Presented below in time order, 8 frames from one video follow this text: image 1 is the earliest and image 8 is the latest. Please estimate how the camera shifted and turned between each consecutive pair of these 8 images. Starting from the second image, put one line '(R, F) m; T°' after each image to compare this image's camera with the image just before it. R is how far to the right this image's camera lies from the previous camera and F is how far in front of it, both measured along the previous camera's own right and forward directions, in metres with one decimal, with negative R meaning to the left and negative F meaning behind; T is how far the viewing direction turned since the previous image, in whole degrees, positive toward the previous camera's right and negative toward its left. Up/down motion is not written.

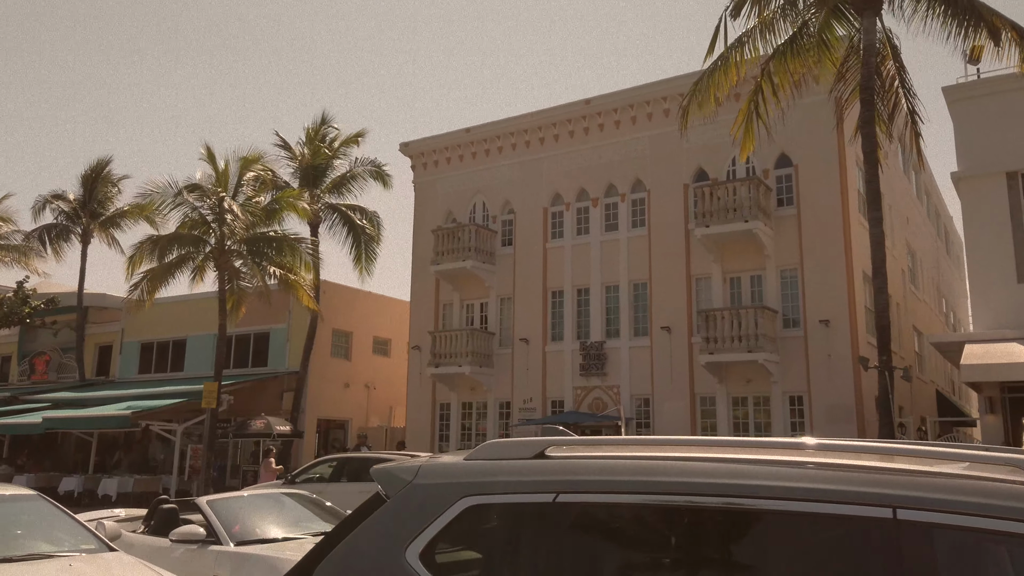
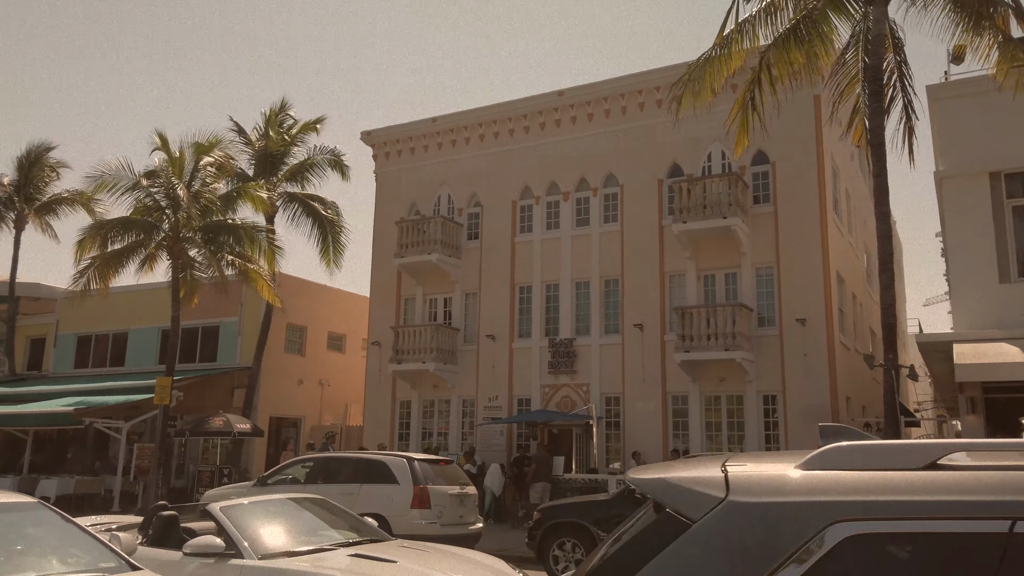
(-1.0, +0.7) m; +5°
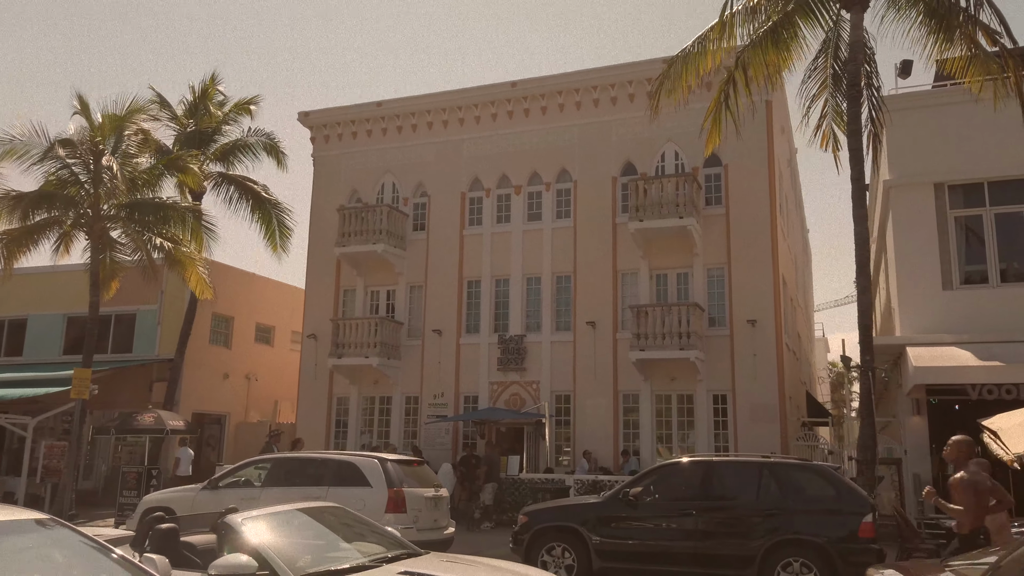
(-1.2, +0.7) m; +7°
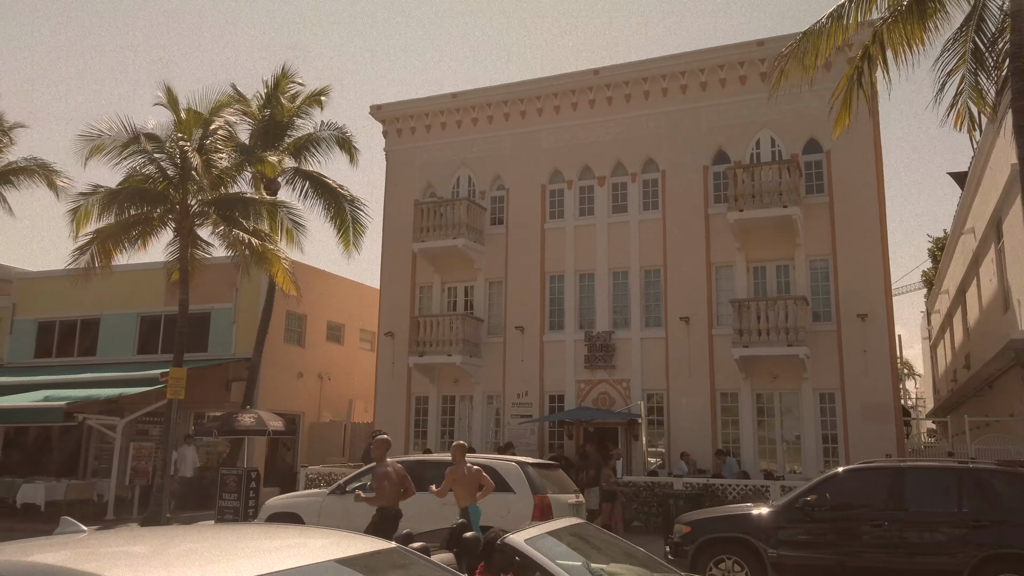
(-1.8, +0.8) m; -2°
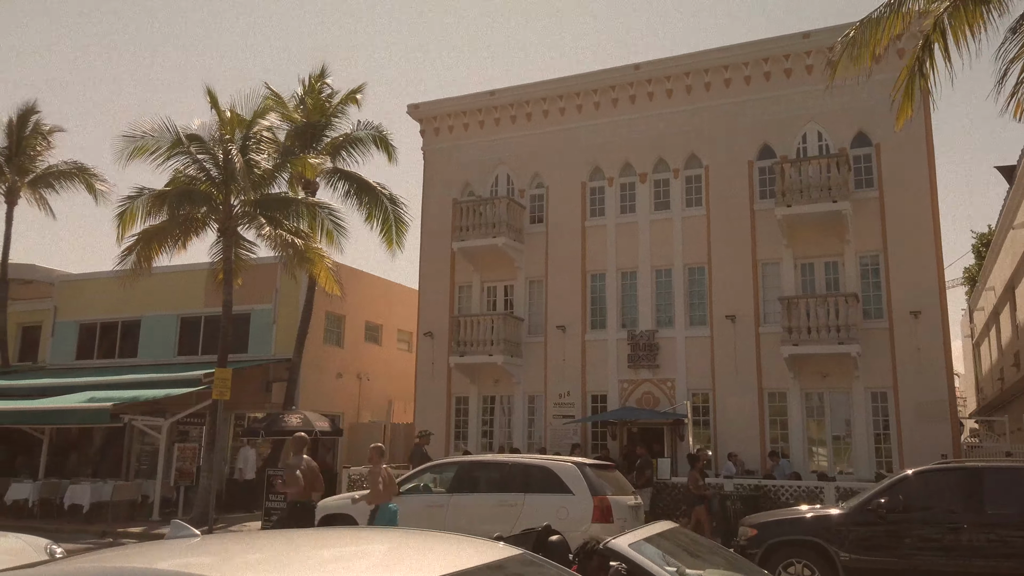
(-0.4, +0.2) m; -2°
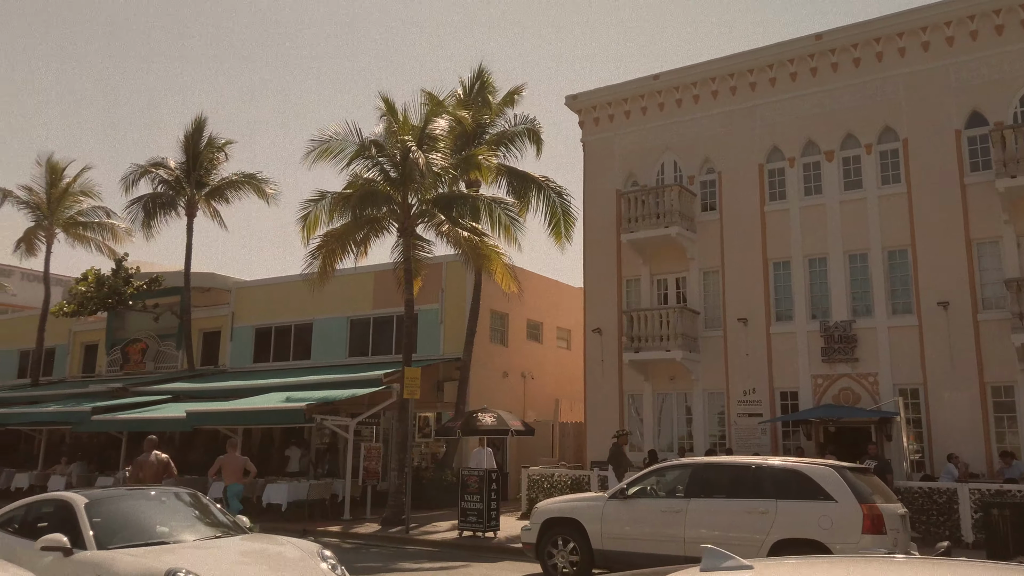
(-1.6, +0.7) m; -9°
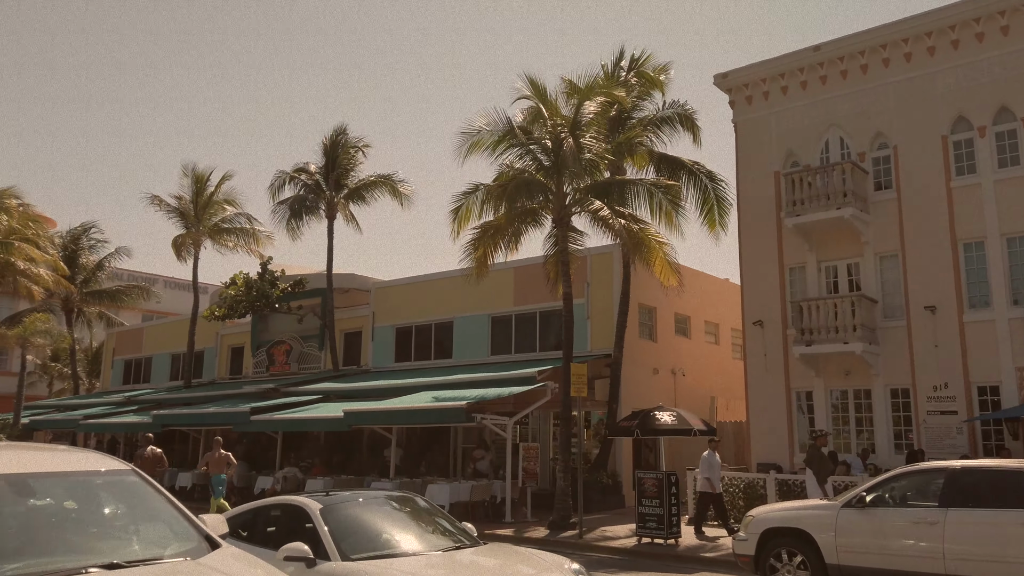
(-1.4, +0.8) m; -7°
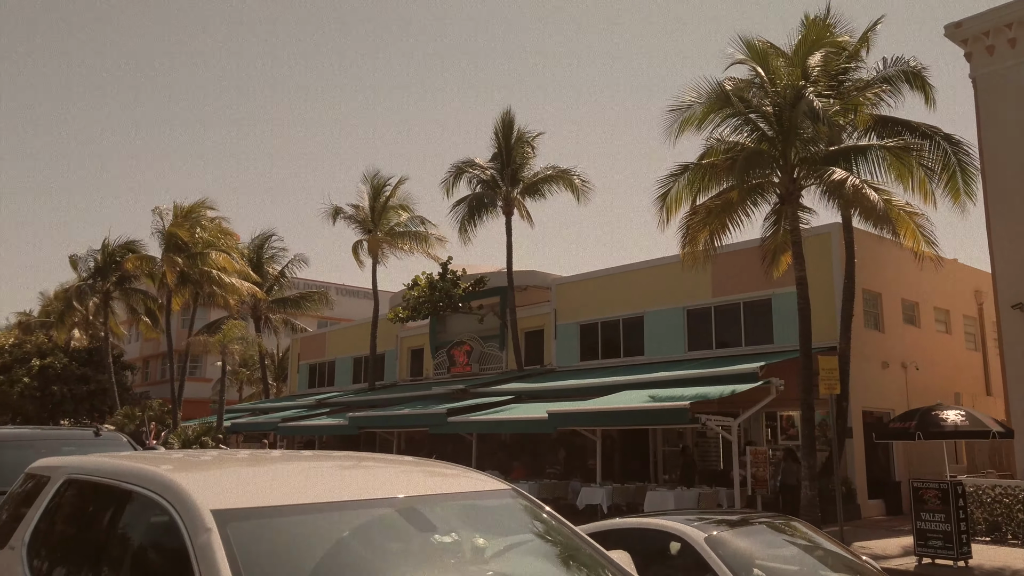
(-1.7, +1.2) m; -10°
